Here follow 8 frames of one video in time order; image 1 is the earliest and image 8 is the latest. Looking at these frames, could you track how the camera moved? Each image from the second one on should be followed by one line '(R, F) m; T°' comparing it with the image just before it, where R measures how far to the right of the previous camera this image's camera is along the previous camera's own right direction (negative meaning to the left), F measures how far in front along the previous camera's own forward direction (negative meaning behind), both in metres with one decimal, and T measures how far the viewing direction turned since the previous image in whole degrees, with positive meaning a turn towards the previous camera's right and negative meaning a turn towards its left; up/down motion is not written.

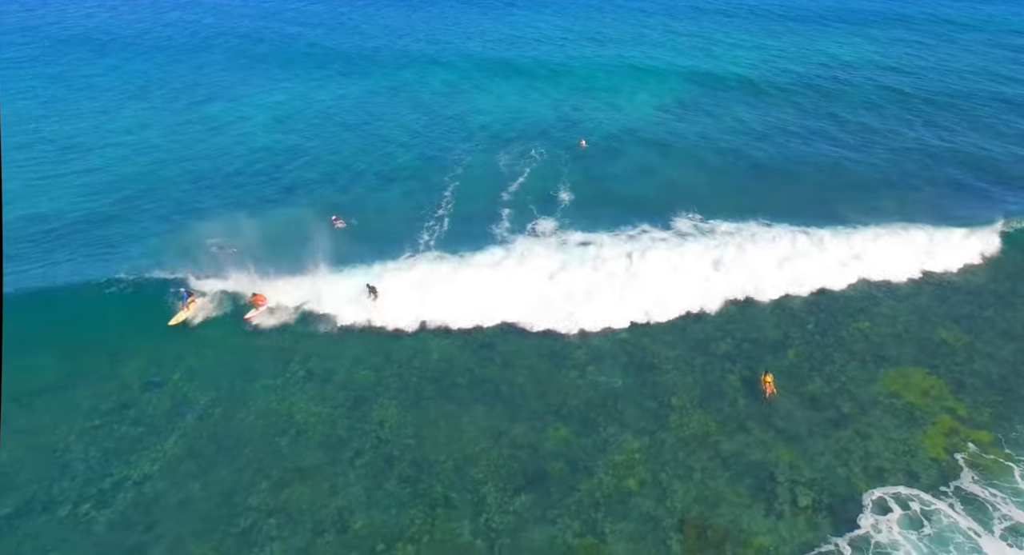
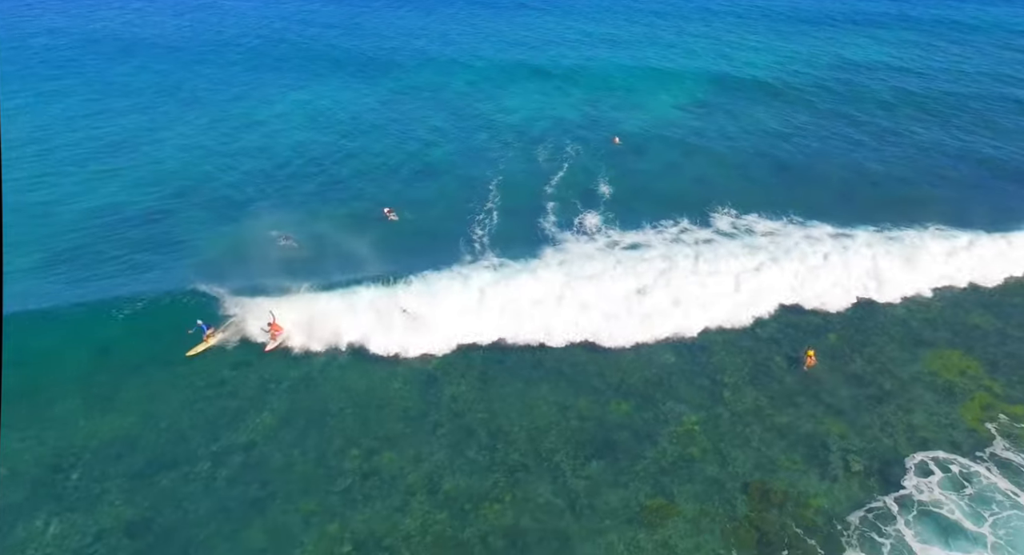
(-2.5, -2.1) m; 0°
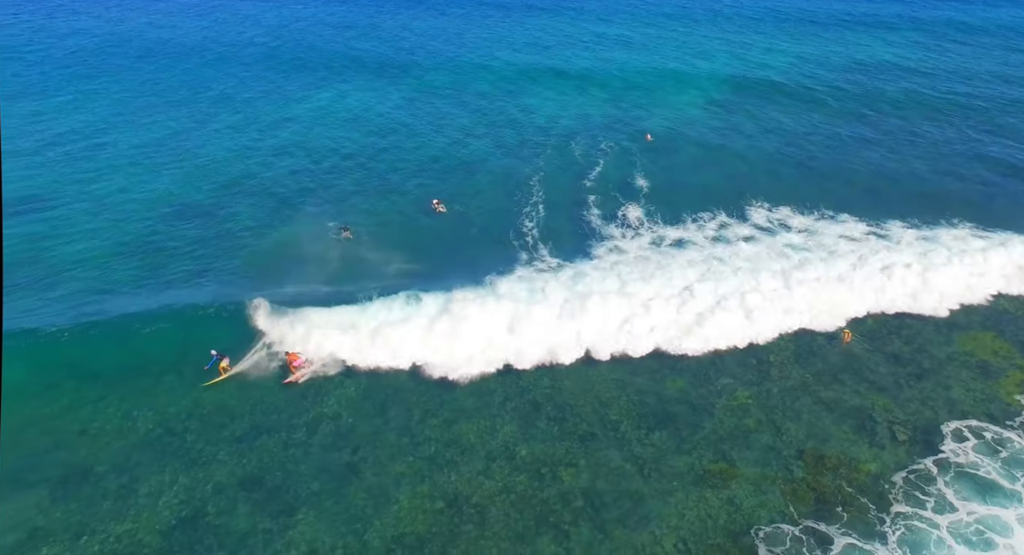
(-2.7, -2.1) m; 0°
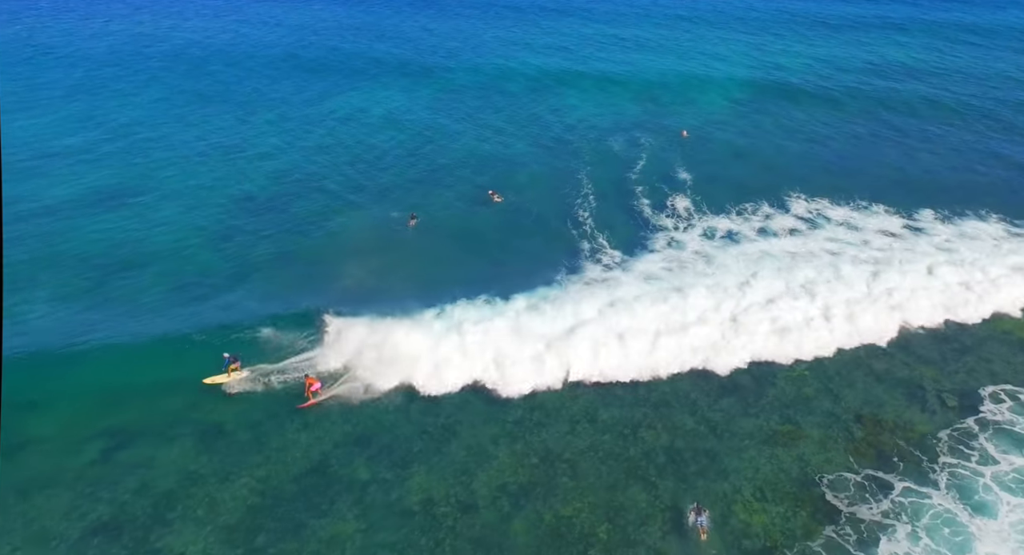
(-3.6, -2.6) m; 0°
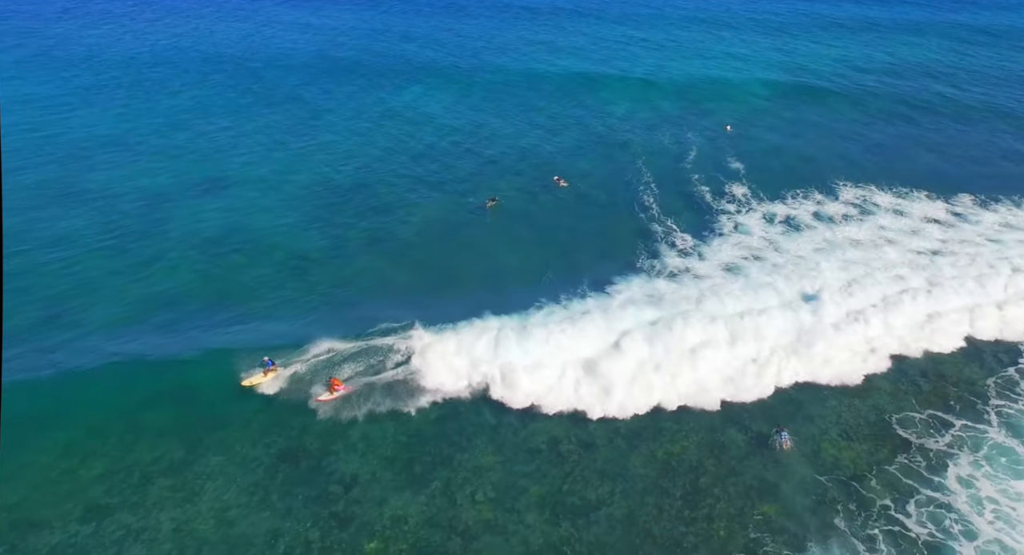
(-4.8, -3.8) m; 0°
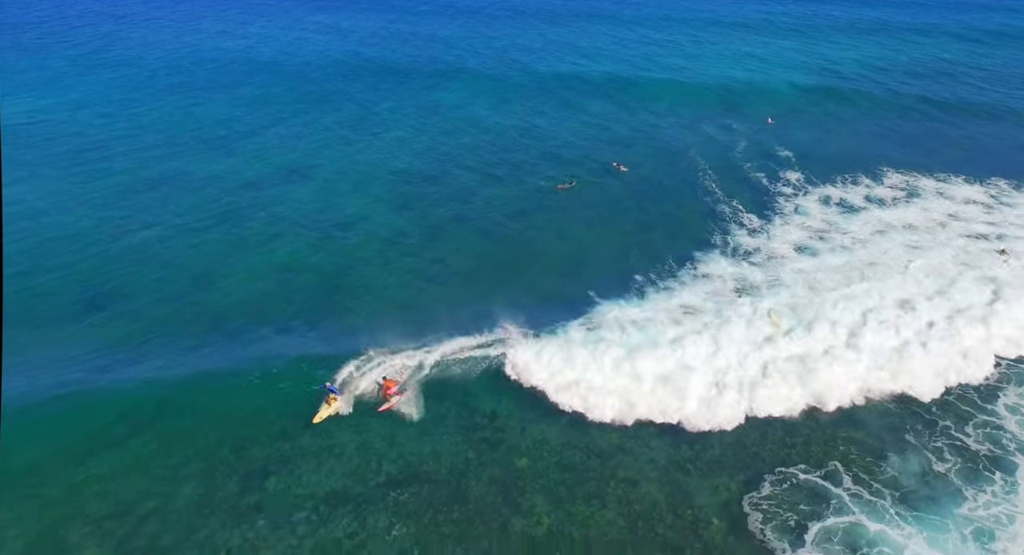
(-5.3, -4.8) m; 0°
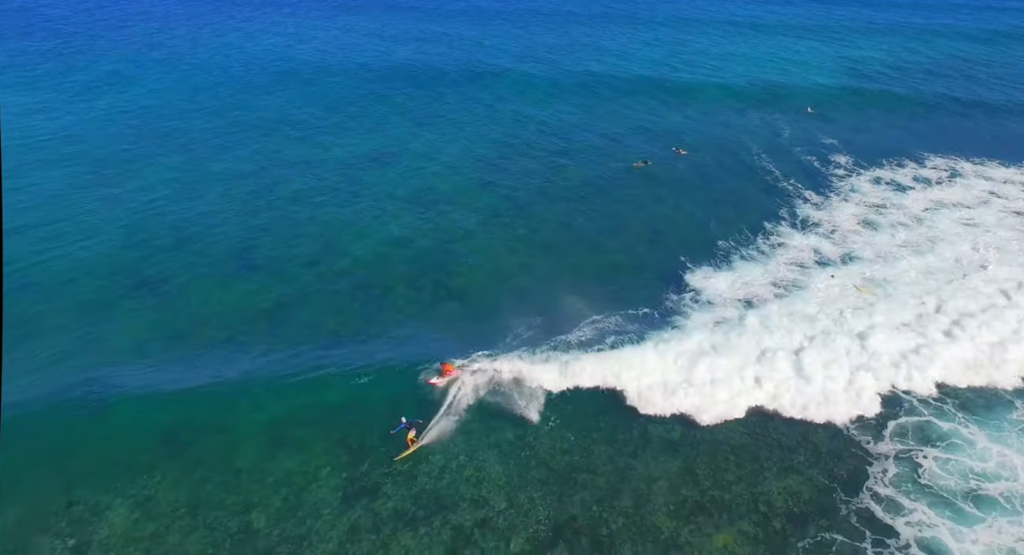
(-6.3, -5.8) m; 0°
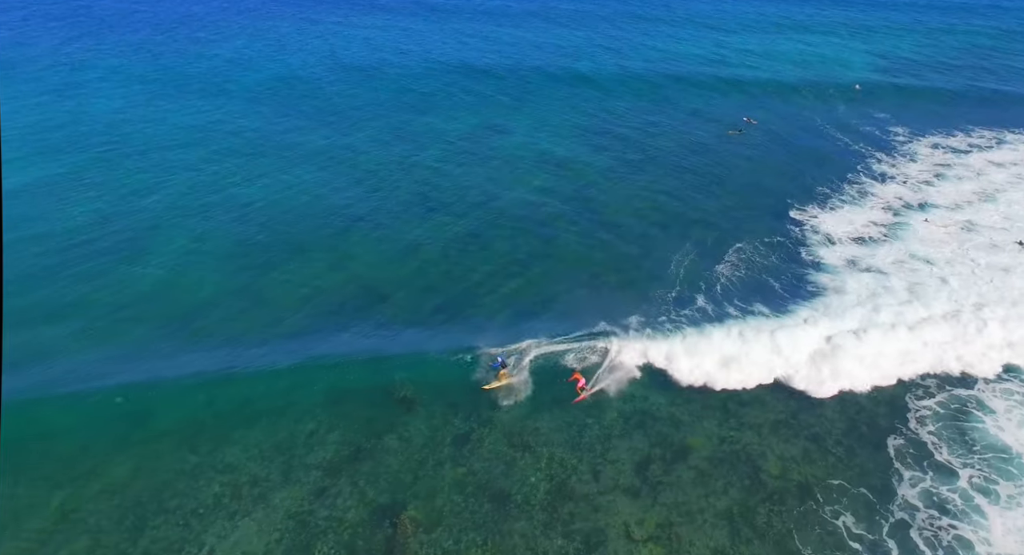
(-11.2, -9.5) m; 0°
